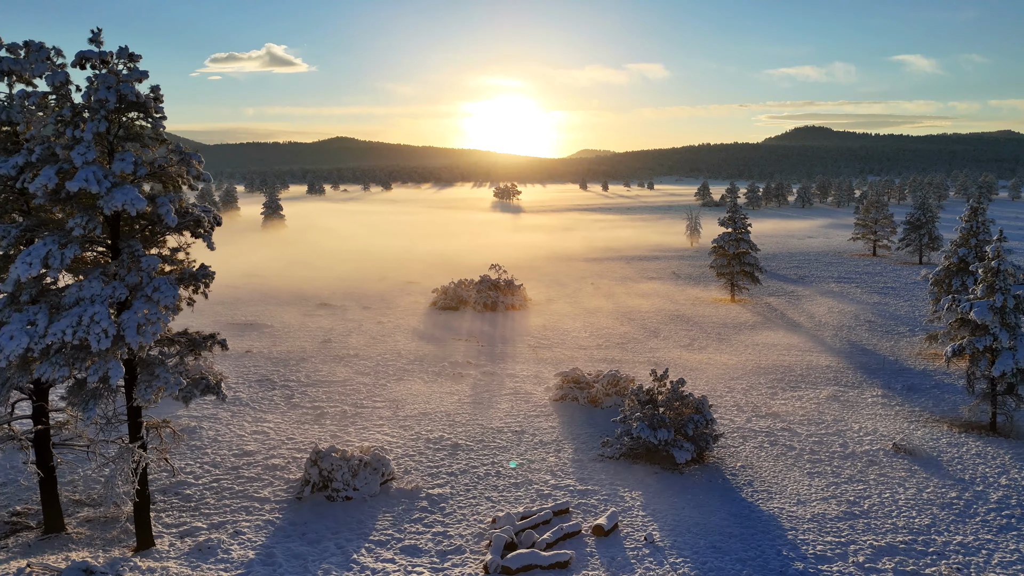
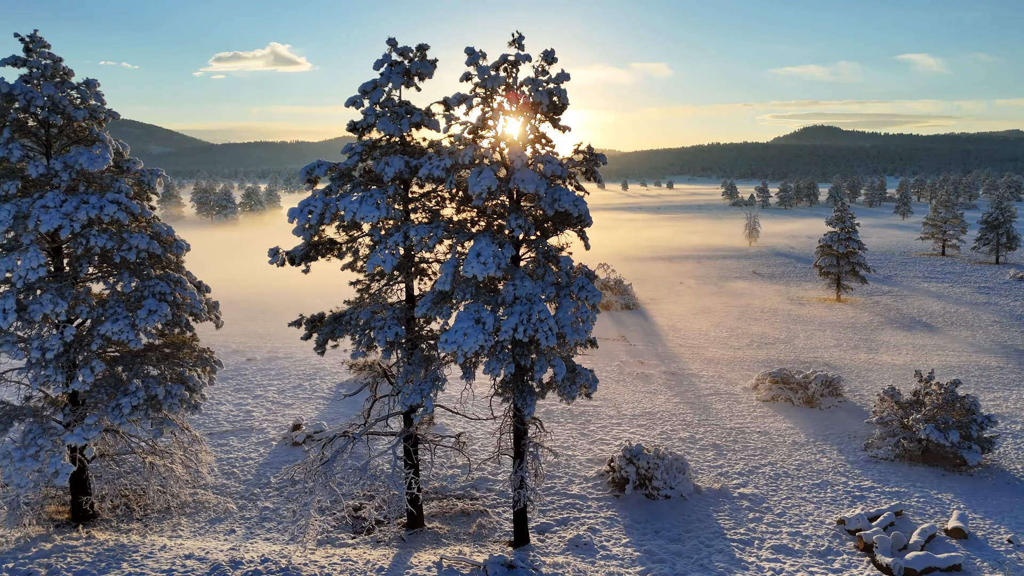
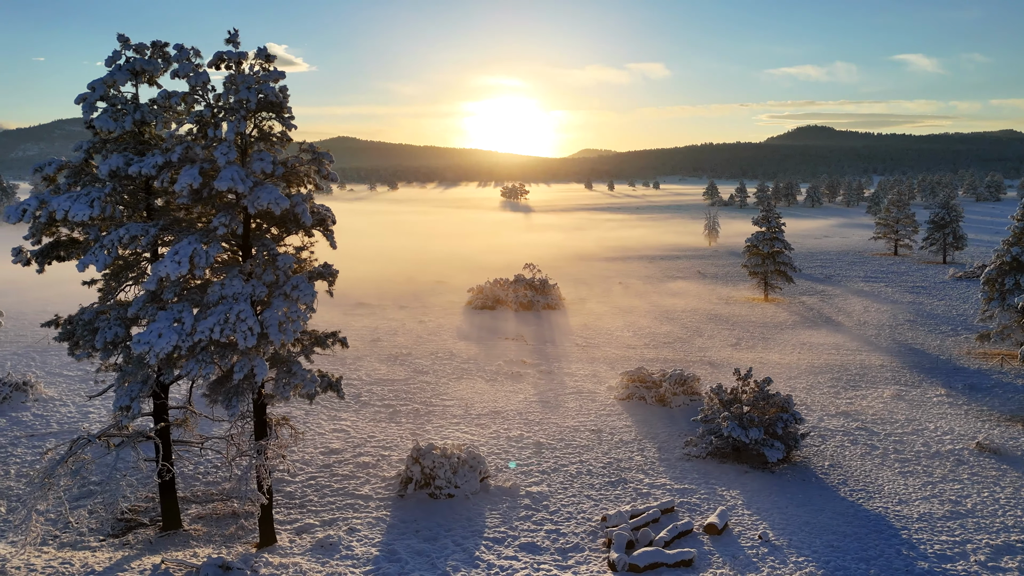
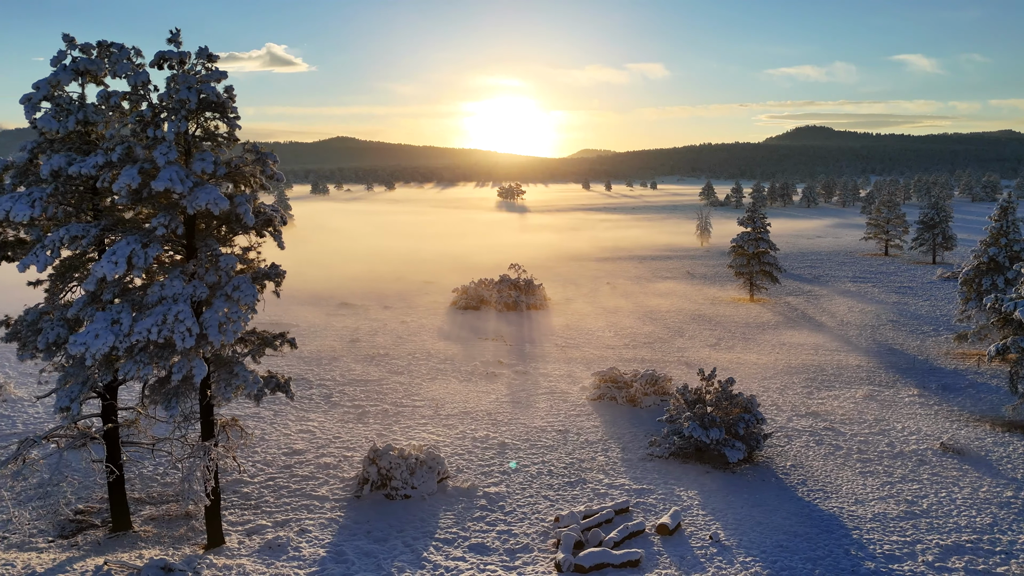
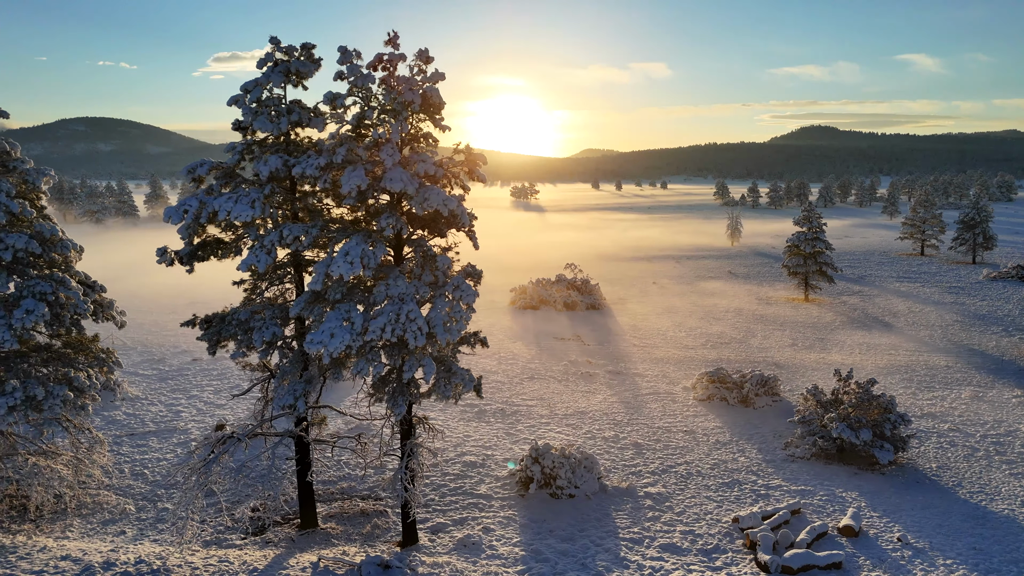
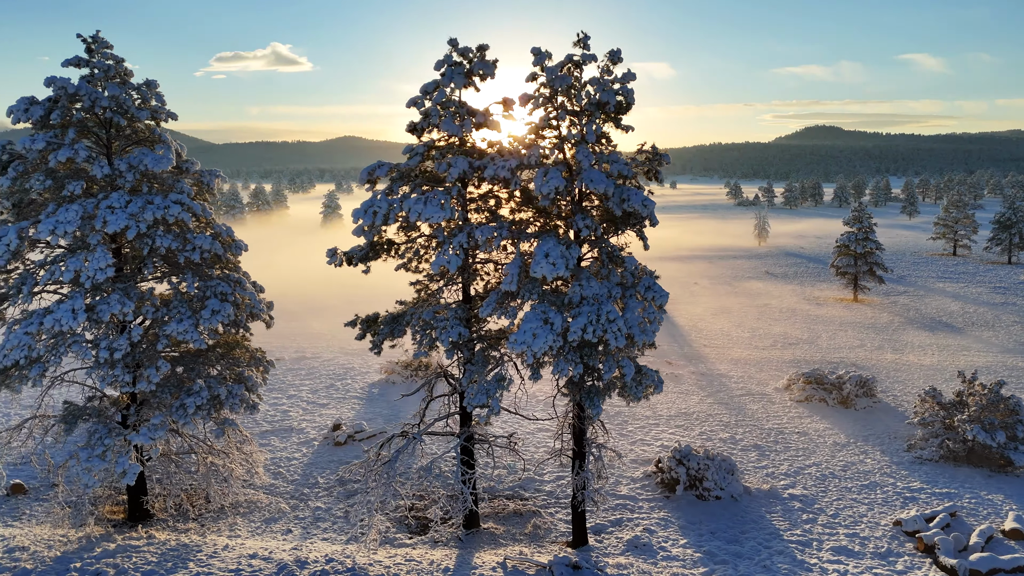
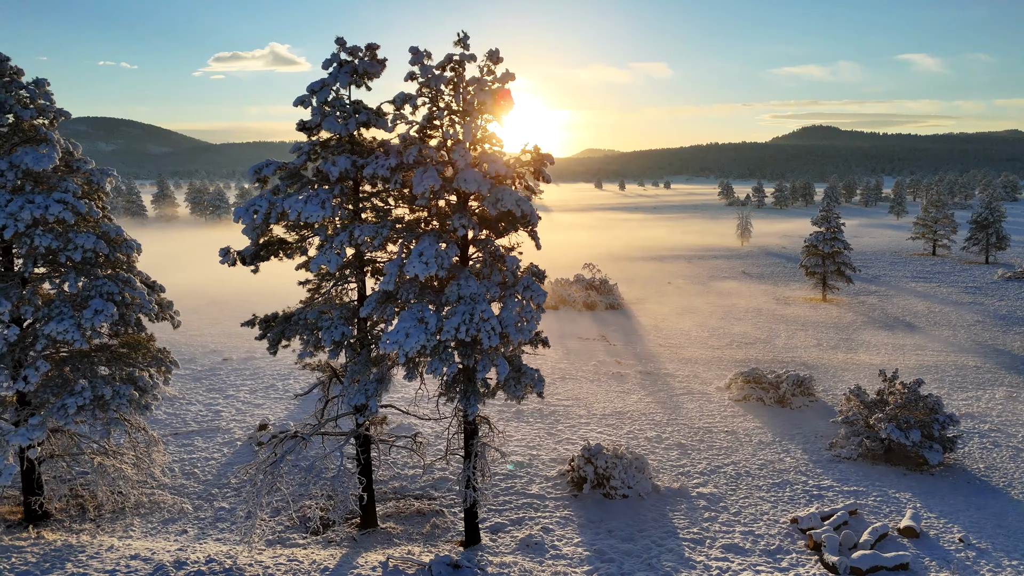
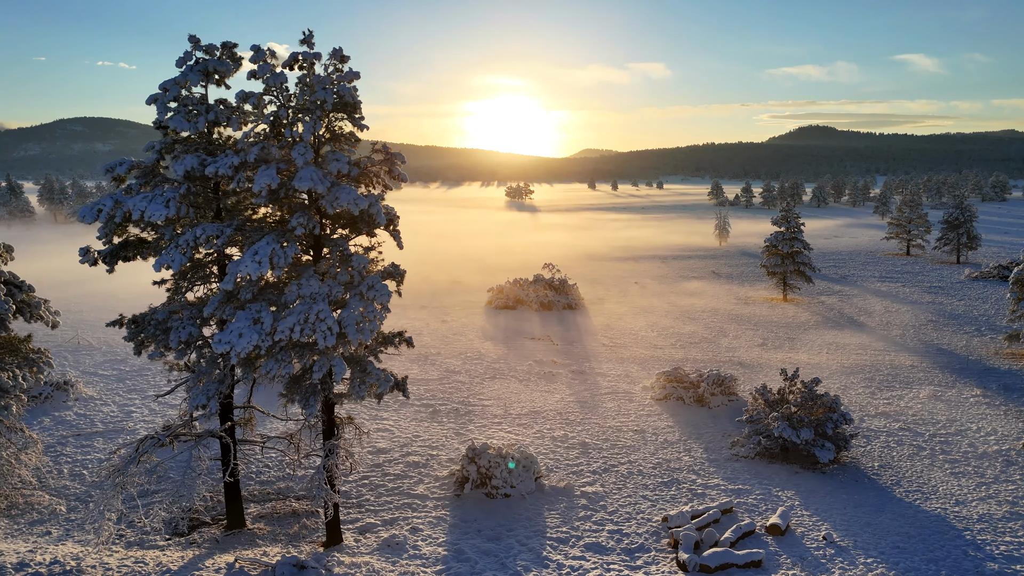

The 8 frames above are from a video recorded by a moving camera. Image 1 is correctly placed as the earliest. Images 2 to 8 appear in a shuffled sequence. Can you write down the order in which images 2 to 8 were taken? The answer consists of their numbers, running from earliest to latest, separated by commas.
4, 3, 8, 5, 7, 2, 6
